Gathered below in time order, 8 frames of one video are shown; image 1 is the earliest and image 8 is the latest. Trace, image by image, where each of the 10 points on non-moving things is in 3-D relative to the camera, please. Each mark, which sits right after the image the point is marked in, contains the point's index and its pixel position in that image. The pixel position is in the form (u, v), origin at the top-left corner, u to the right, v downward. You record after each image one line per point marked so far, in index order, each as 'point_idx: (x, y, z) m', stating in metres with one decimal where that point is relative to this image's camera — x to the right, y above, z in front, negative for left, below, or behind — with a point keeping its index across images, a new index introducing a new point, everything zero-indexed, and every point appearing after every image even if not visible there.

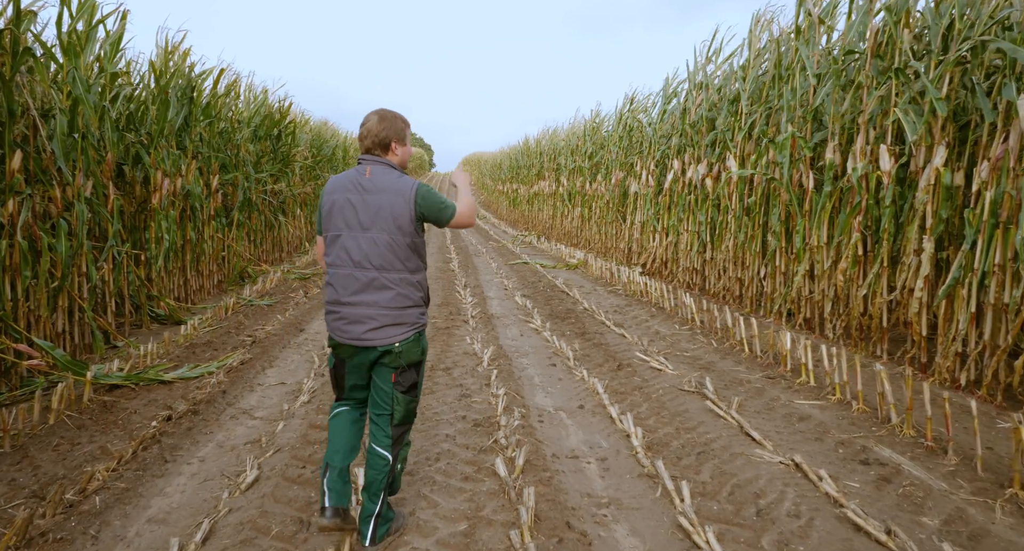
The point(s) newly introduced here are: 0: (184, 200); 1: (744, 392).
0: (-3.8, +0.9, +7.0) m
1: (+1.4, -0.7, +3.5) m
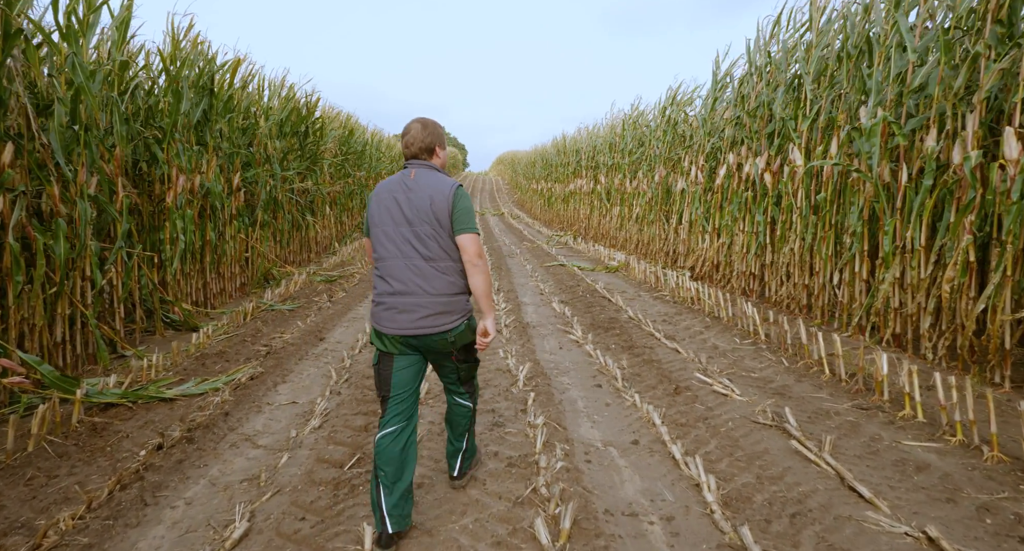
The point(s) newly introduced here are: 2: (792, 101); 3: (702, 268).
0: (-3.4, +0.9, +6.6) m
1: (+1.6, -0.7, +2.9) m
2: (+2.7, +1.7, +5.8) m
3: (+2.4, +0.1, +7.6) m
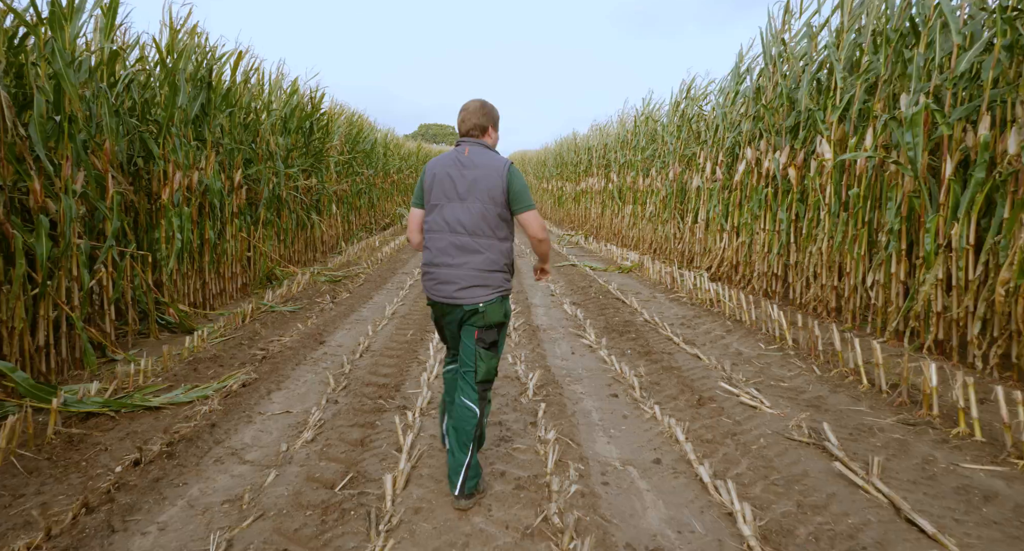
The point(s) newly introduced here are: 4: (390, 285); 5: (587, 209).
0: (-3.3, +0.9, +6.4) m
1: (+1.6, -0.8, +2.6) m
2: (+2.8, +1.7, +5.4) m
3: (+2.6, +0.1, +7.3) m
4: (-1.7, -0.1, +8.4) m
5: (+2.0, +1.8, +15.6) m
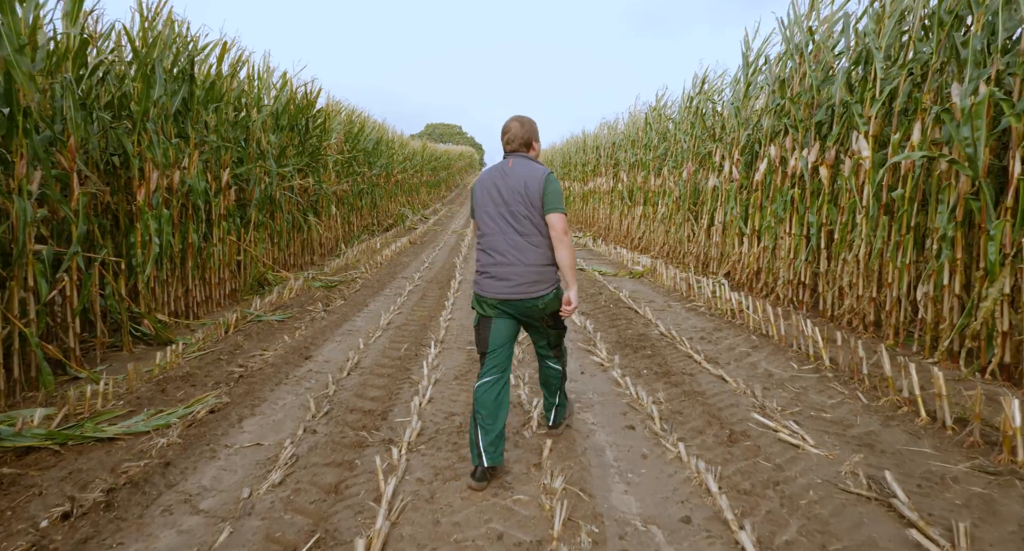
0: (-3.3, +0.8, +6.0) m
1: (+1.6, -0.8, +2.1) m
2: (+2.8, +1.6, +5.0) m
3: (+2.6, 0.0, +6.8) m
4: (-1.7, -0.2, +8.0) m
5: (+2.1, +1.7, +15.1) m
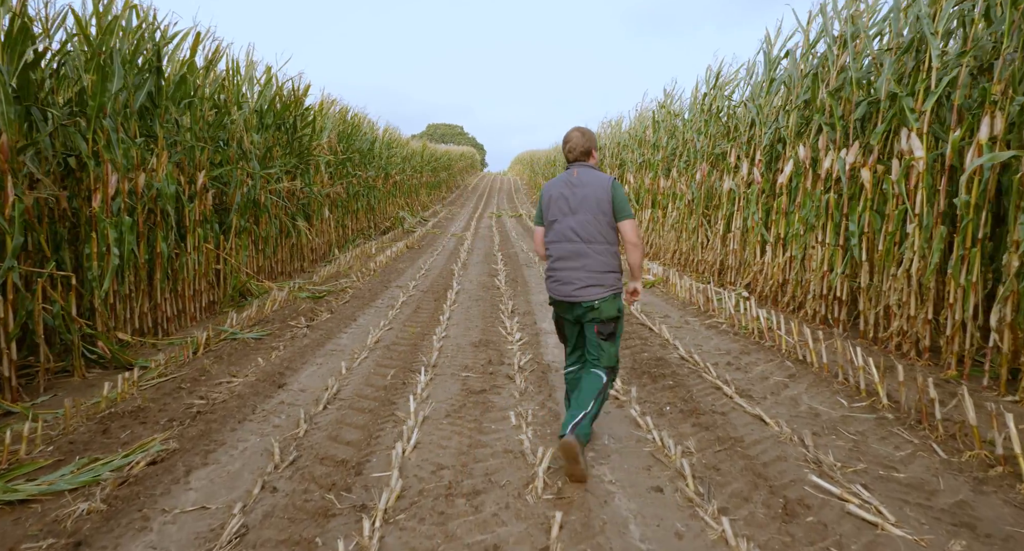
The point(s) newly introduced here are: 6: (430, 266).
0: (-3.3, +0.7, +5.4) m
1: (+1.6, -0.9, +1.6) m
2: (+2.8, +1.5, +4.4) m
3: (+2.6, -0.1, +6.2) m
4: (-1.7, -0.3, +7.4) m
5: (+2.1, +1.5, +14.5) m
6: (-1.5, +0.2, +10.7) m
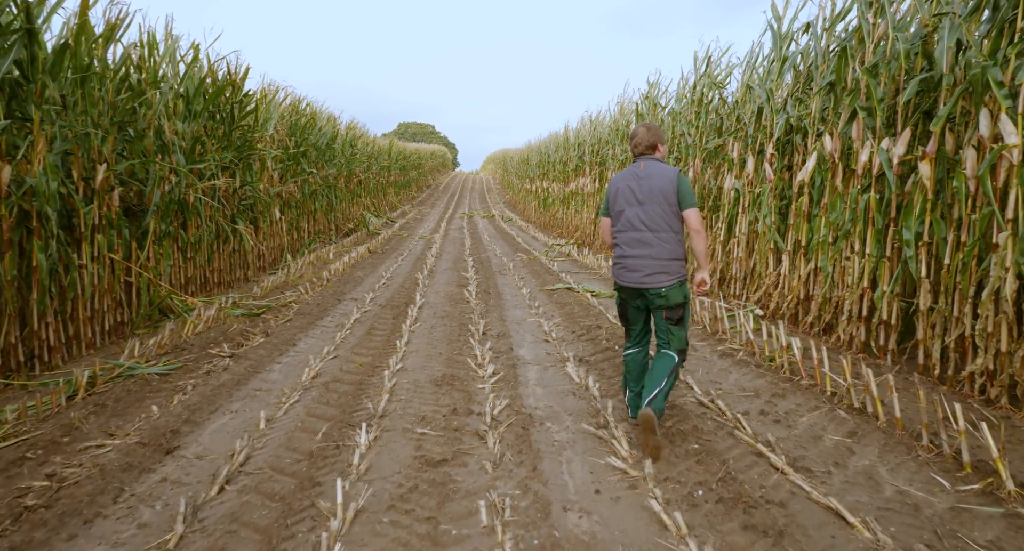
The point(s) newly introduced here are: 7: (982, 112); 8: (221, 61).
0: (-3.5, +0.5, +4.2) m
1: (+1.6, -1.1, +0.6) m
2: (+2.6, +1.4, +3.5) m
3: (+2.4, -0.3, +5.3) m
4: (-2.0, -0.5, +6.3) m
5: (+1.5, +1.4, +13.6) m
6: (-1.9, 0.0, +9.6) m
7: (+2.5, +0.9, +3.2) m
8: (-3.1, +2.3, +6.2) m
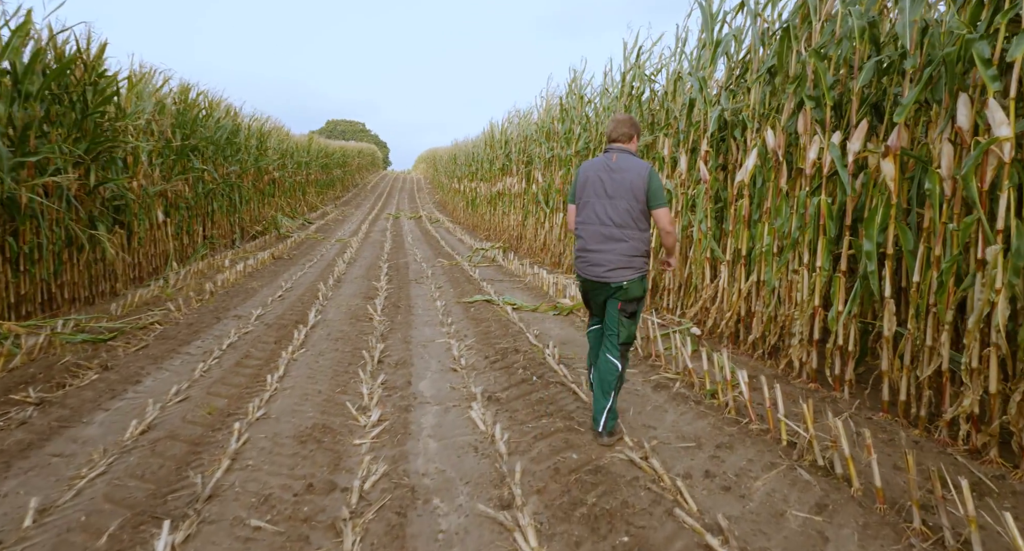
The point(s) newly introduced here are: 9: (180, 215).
0: (-4.1, +0.4, +3.0) m
1: (+1.3, -1.2, 0.0) m
2: (+2.1, +1.3, +2.9) m
3: (+1.6, -0.4, +4.7) m
4: (-2.8, -0.6, +5.3) m
5: (-0.2, +1.3, +12.9) m
6: (-3.1, -0.1, +8.5) m
7: (+2.0, +0.8, +2.6) m
8: (-3.9, +2.1, +5.1) m
9: (-5.5, +1.0, +9.9) m
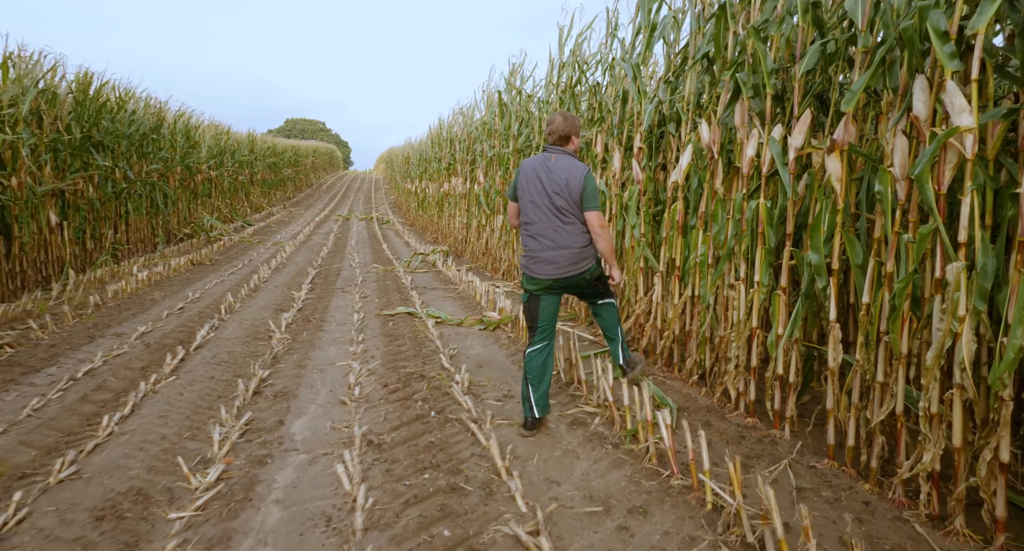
0: (-4.7, +0.2, +2.1) m
1: (+1.0, -1.3, -0.6) m
2: (+1.5, +1.2, +2.4) m
3: (+0.9, -0.4, +4.1) m
4: (-3.5, -0.7, +4.5) m
5: (-1.3, +1.2, +12.2) m
6: (-4.0, -0.2, +7.6) m
7: (+1.5, +0.7, +2.1) m
8: (-4.6, +2.0, +4.2) m
9: (-6.4, +0.9, +8.9) m
